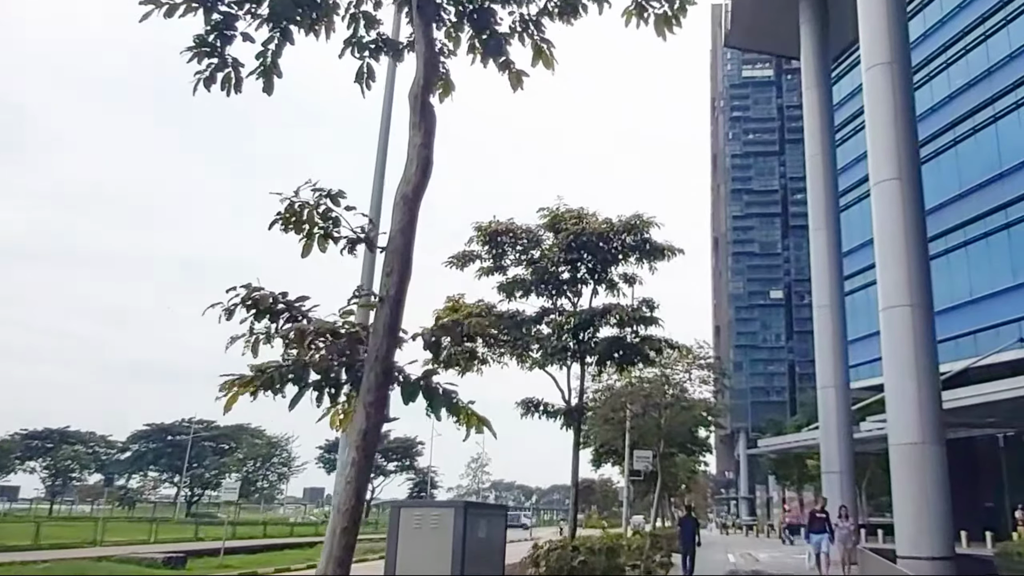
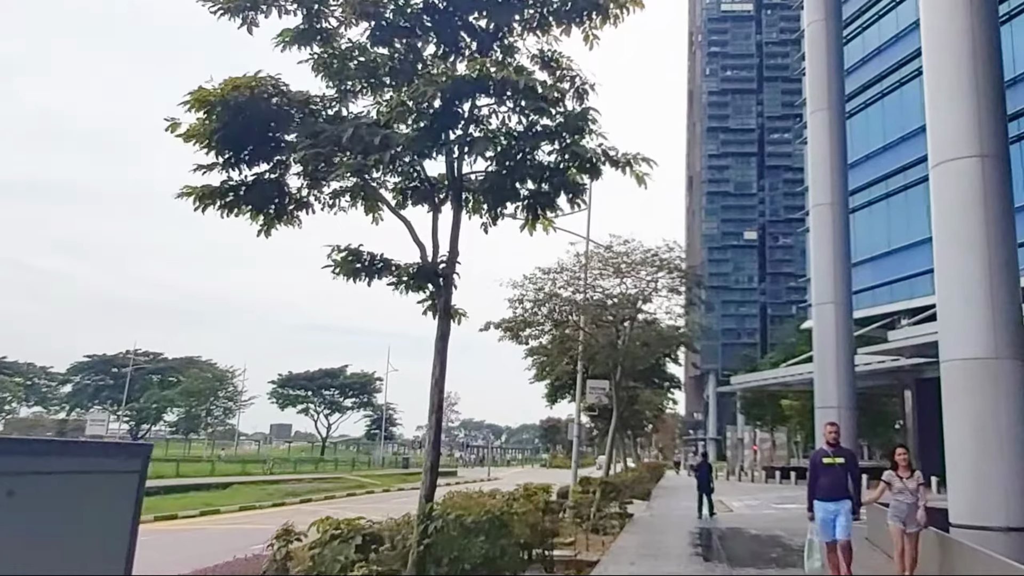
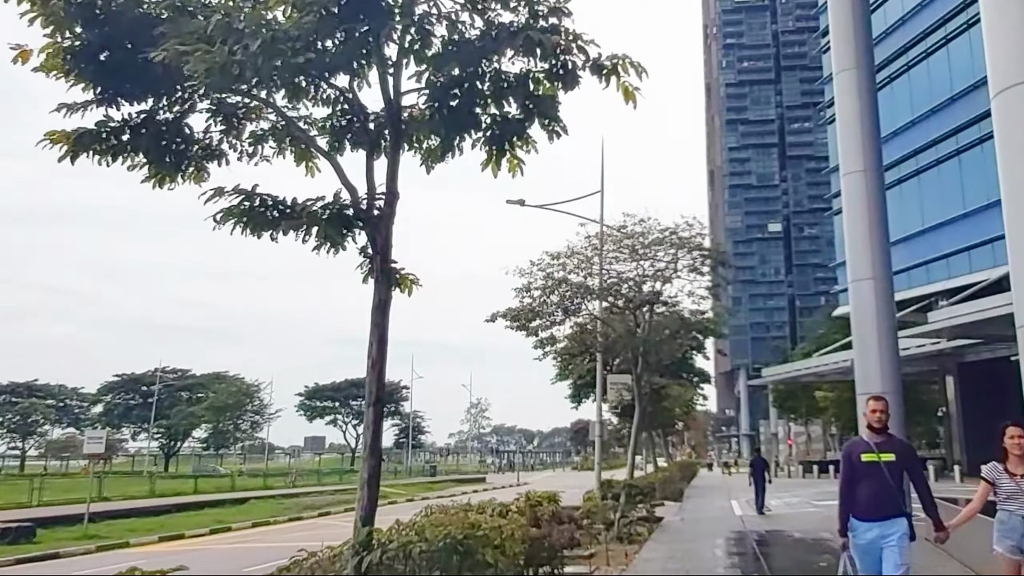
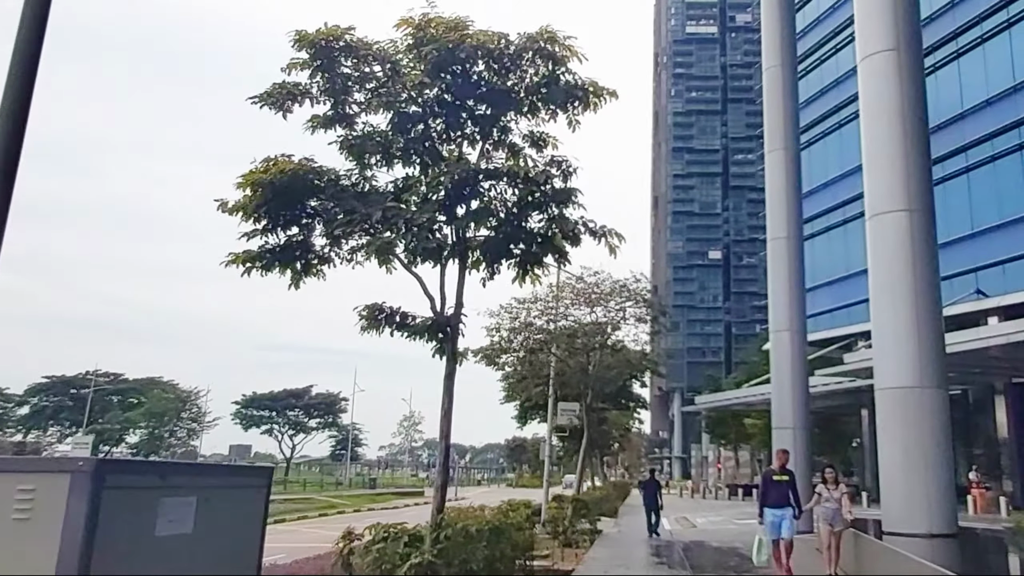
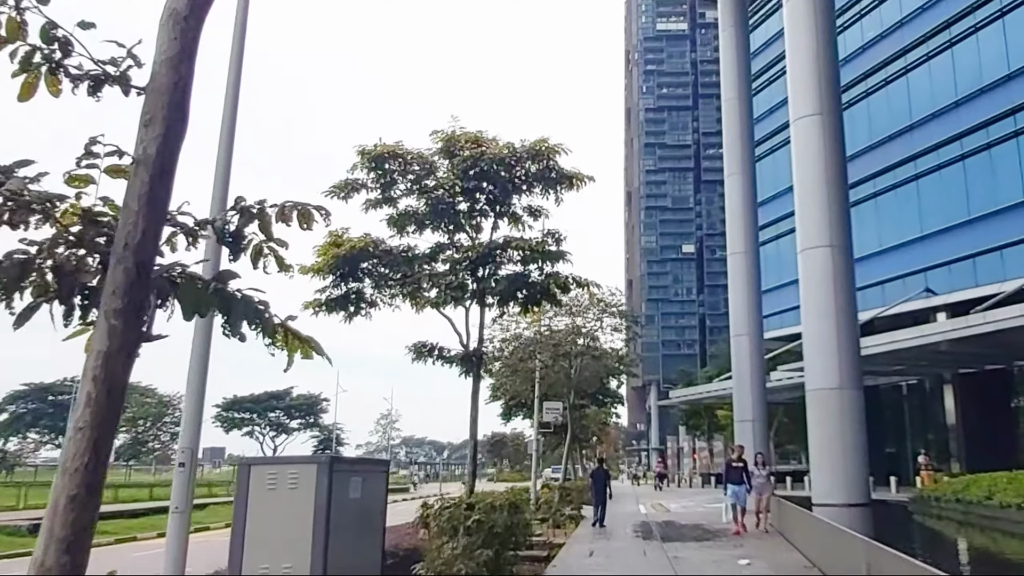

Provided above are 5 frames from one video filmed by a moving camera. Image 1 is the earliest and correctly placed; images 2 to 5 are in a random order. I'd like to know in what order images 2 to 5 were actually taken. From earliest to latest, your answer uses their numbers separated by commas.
5, 4, 2, 3
